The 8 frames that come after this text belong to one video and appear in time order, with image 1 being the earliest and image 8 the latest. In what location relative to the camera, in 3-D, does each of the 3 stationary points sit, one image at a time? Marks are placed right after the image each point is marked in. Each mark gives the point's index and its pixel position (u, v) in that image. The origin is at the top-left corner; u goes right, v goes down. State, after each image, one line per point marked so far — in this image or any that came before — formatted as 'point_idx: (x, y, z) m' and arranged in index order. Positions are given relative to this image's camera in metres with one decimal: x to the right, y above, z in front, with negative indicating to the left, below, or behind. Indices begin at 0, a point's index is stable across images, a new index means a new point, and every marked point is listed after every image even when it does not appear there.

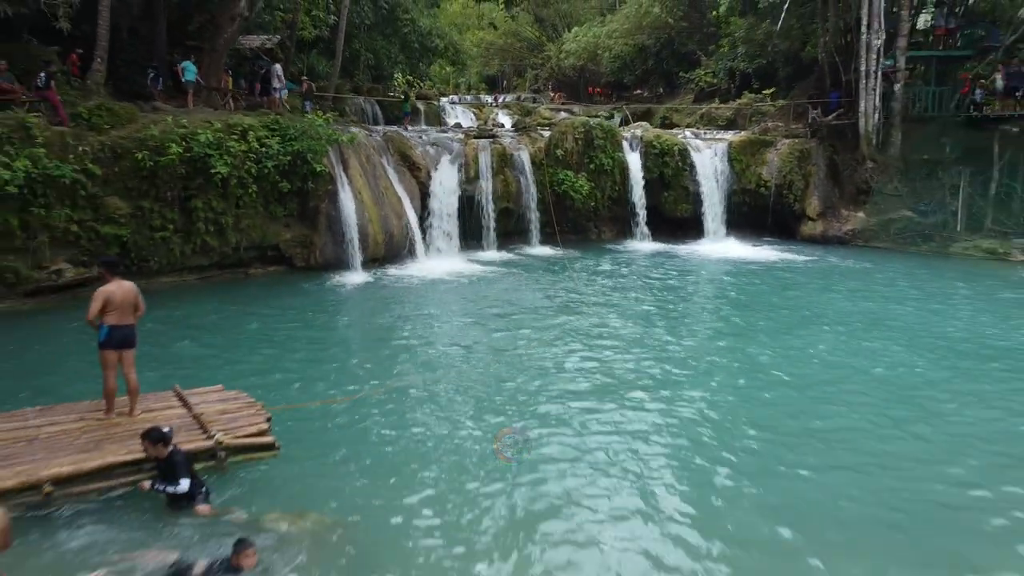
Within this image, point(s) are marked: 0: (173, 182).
0: (-6.1, +1.9, +12.5) m
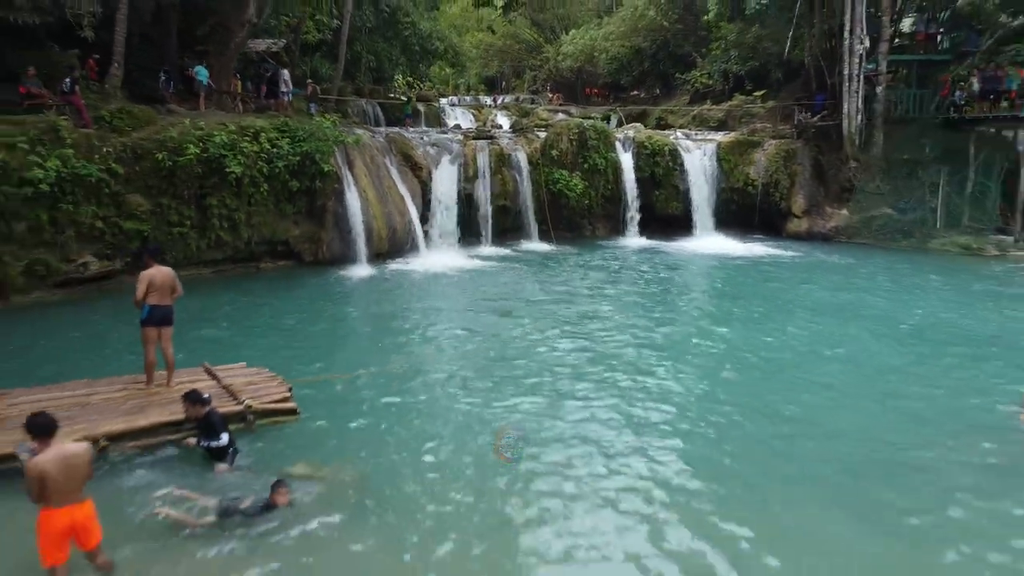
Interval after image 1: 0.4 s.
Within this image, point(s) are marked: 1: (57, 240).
0: (-6.1, +2.0, +13.3) m
1: (-7.7, +0.8, +11.8) m
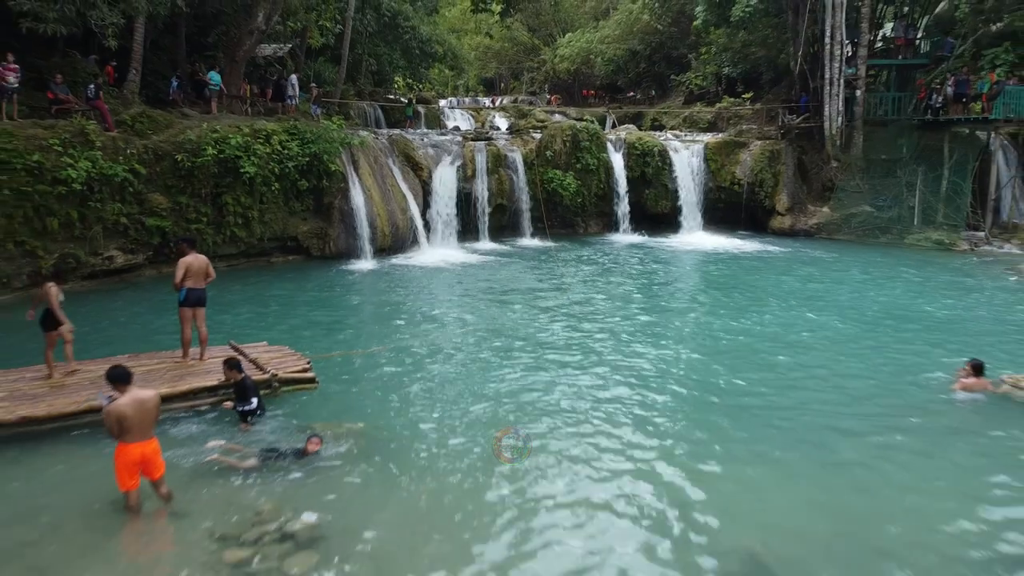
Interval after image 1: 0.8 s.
0: (-6.2, +2.2, +14.2) m
1: (-7.8, +1.0, +12.8) m
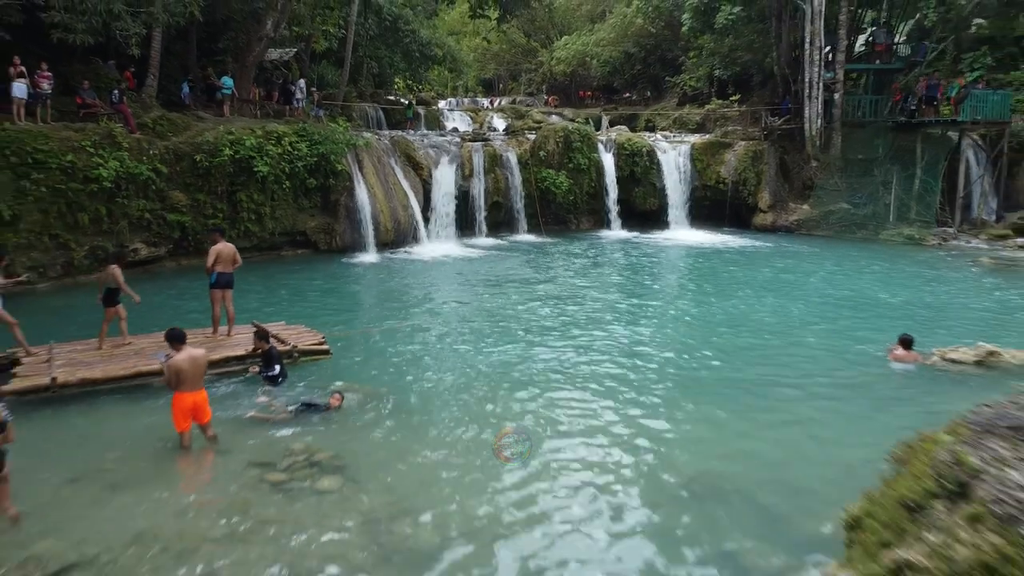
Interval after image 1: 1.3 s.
0: (-6.4, +2.4, +15.3) m
1: (-7.9, +1.2, +13.9) m
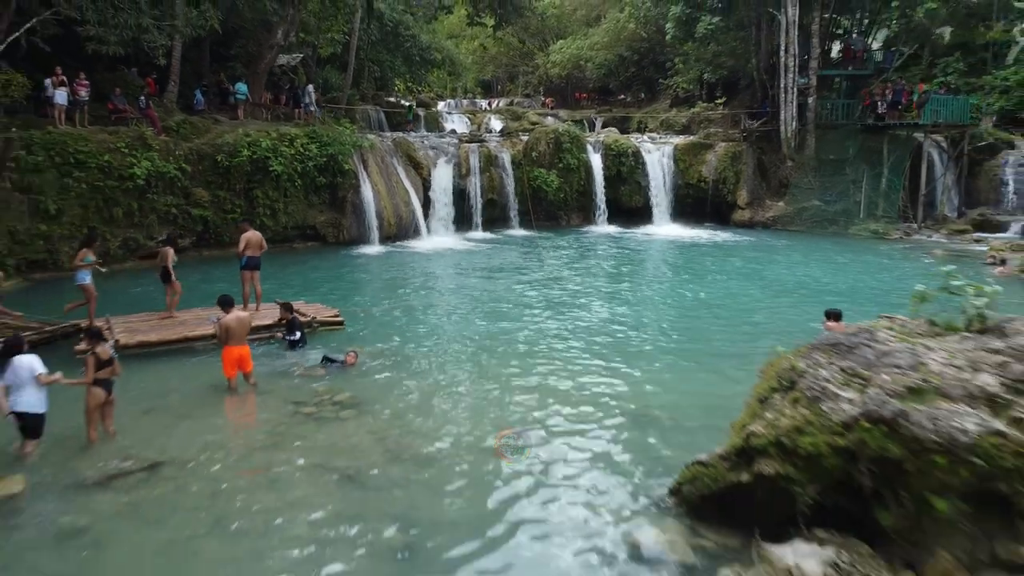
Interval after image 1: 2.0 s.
0: (-6.5, +2.7, +16.8) m
1: (-8.1, +1.4, +15.4) m
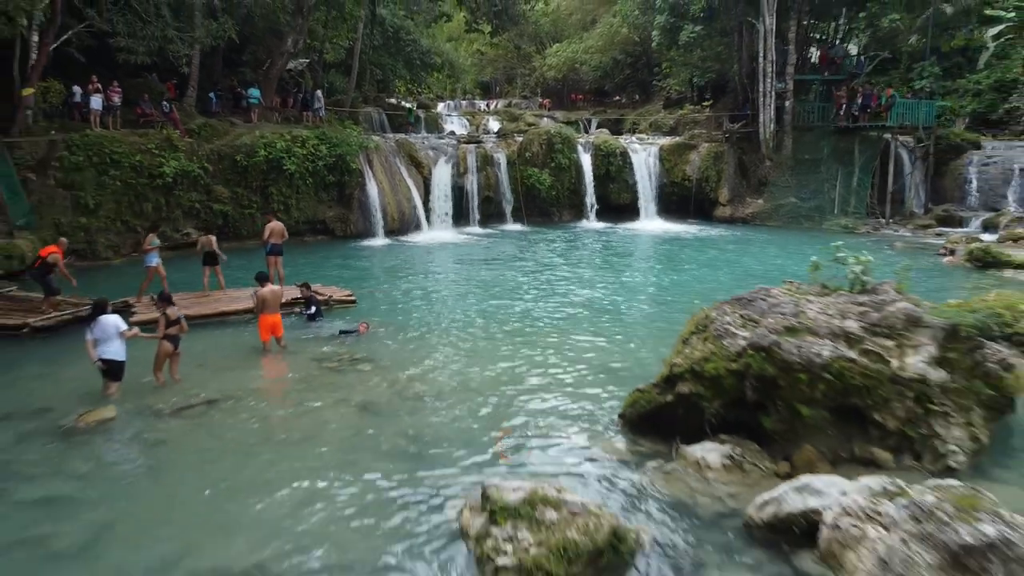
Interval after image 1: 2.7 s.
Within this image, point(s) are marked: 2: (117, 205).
0: (-6.7, +3.0, +18.4) m
1: (-8.3, +1.7, +16.9) m
2: (-9.0, +1.9, +15.8) m
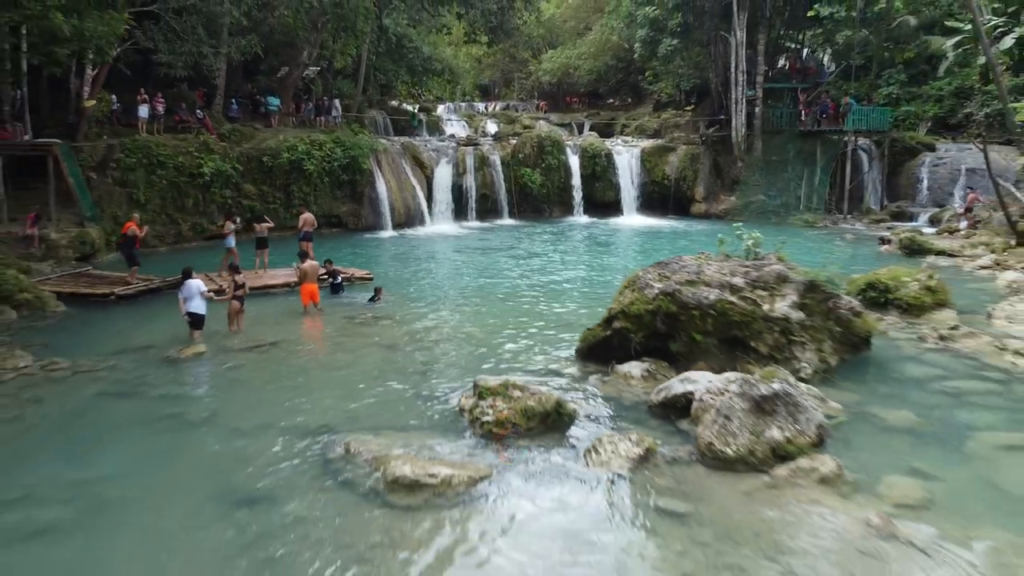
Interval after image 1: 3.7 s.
0: (-6.9, +3.4, +20.8) m
1: (-8.5, +2.1, +19.4) m
2: (-9.2, +2.3, +18.3) m
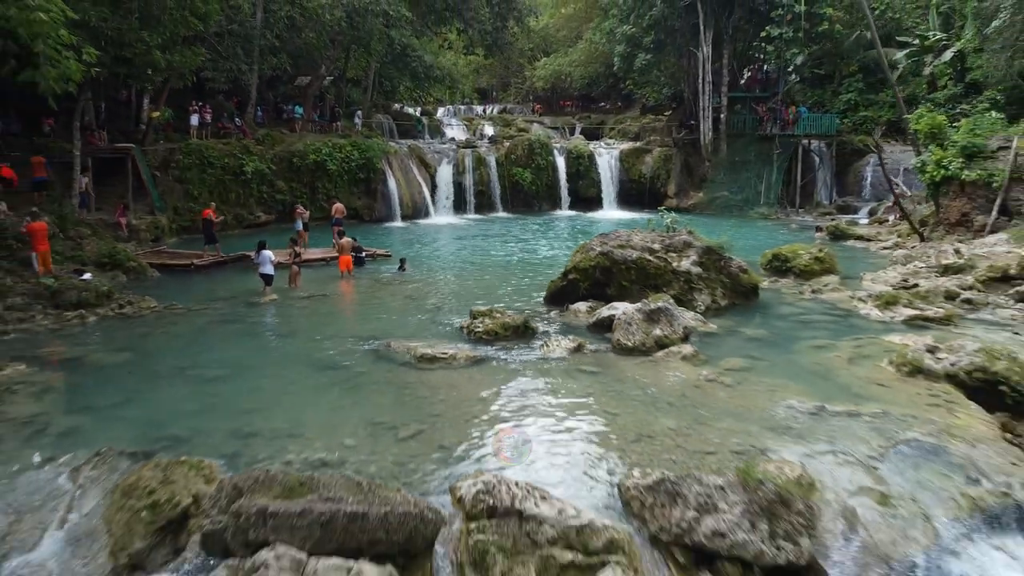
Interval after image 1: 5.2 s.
0: (-7.2, +4.0, +24.5) m
1: (-8.8, +2.8, +23.0) m
2: (-9.5, +3.0, +21.9) m
